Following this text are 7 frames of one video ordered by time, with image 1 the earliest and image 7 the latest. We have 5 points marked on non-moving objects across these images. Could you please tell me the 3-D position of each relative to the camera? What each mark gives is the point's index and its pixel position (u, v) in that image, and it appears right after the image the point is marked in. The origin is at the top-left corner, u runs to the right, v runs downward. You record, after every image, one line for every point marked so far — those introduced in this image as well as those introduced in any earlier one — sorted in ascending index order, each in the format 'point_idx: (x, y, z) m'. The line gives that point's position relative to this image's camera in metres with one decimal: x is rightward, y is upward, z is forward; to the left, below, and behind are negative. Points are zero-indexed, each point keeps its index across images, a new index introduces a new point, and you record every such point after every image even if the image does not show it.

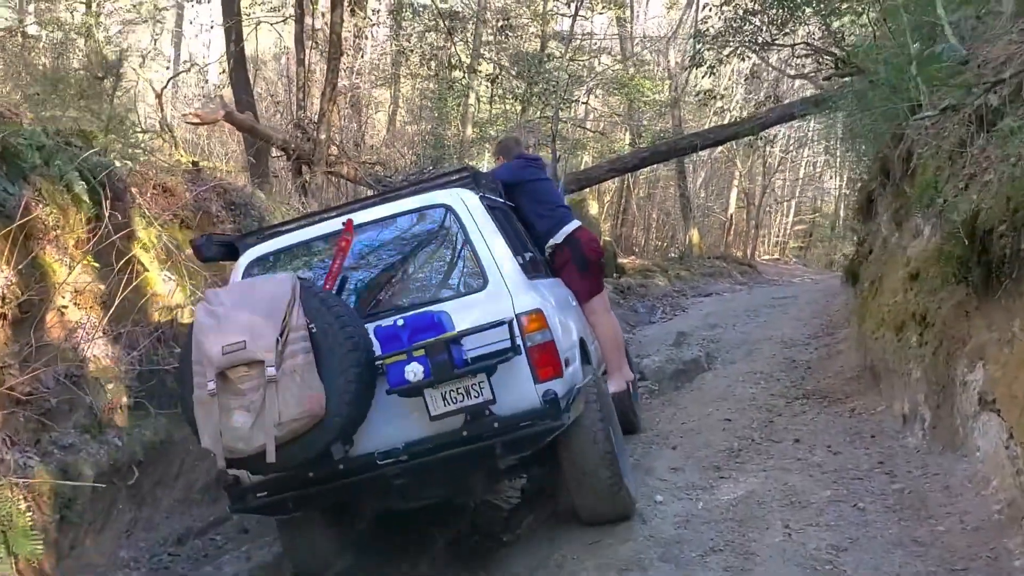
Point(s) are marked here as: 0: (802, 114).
0: (+4.6, +2.7, +13.8) m
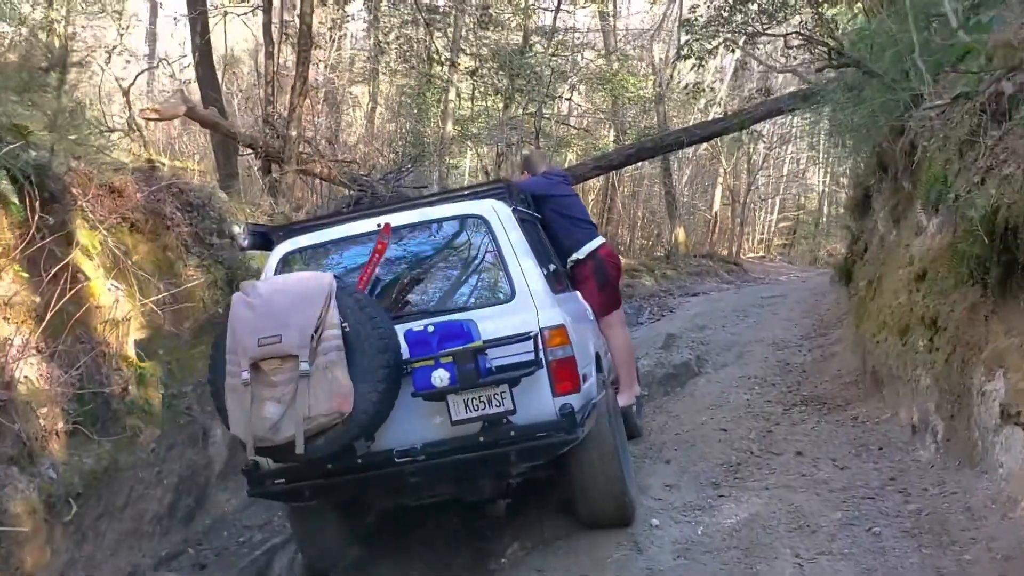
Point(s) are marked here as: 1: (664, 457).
0: (+4.3, +2.7, +13.4) m
1: (+1.1, -1.3, +6.5) m
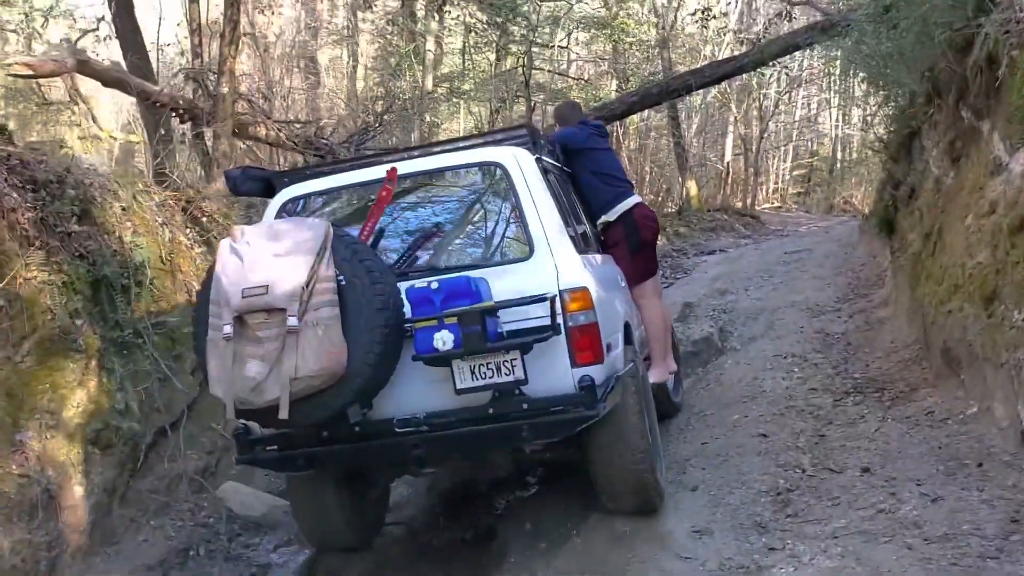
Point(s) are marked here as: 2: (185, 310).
0: (+4.1, +3.3, +11.7) m
1: (+1.0, -1.1, +5.0) m
2: (-2.1, -0.2, +5.4) m
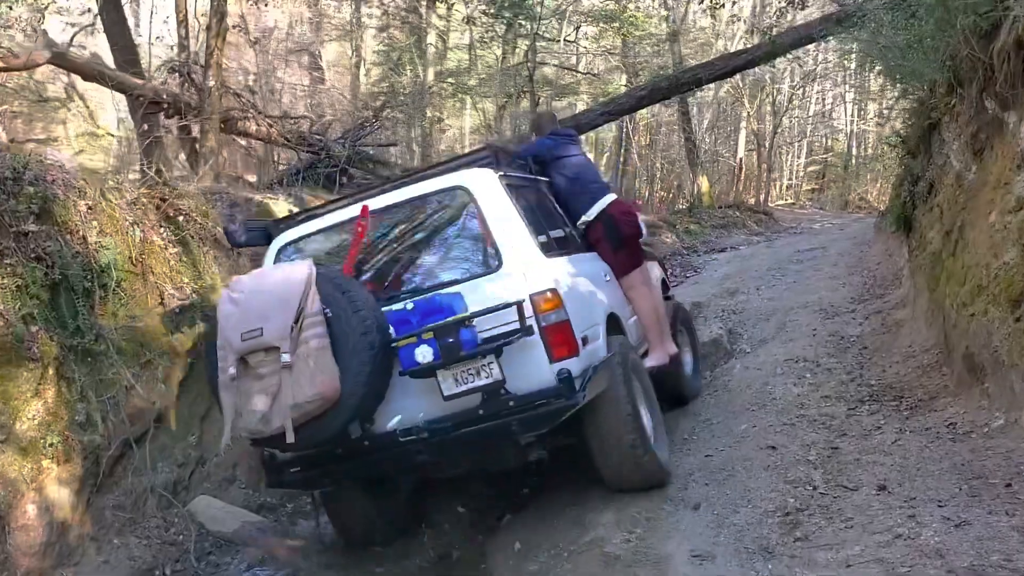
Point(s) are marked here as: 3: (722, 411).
0: (+4.1, +3.3, +11.3) m
1: (+1.0, -1.1, +4.6) m
2: (-2.1, -0.2, +5.1) m
3: (+1.6, -0.9, +6.4) m
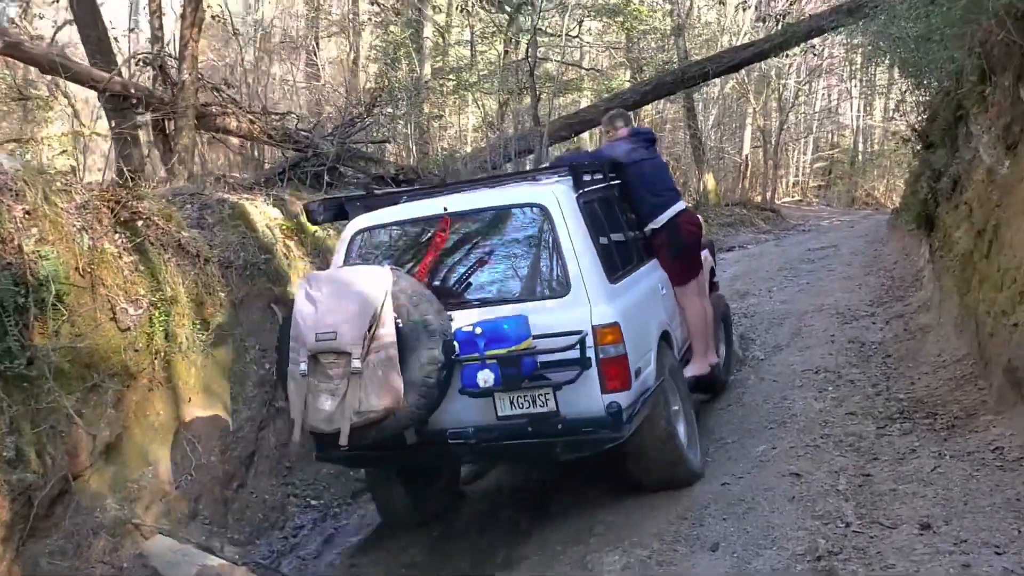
0: (+4.1, +3.3, +10.8) m
1: (+0.9, -1.2, +4.1) m
2: (-2.2, -0.2, +4.6) m
3: (+1.6, -1.0, +5.9) m
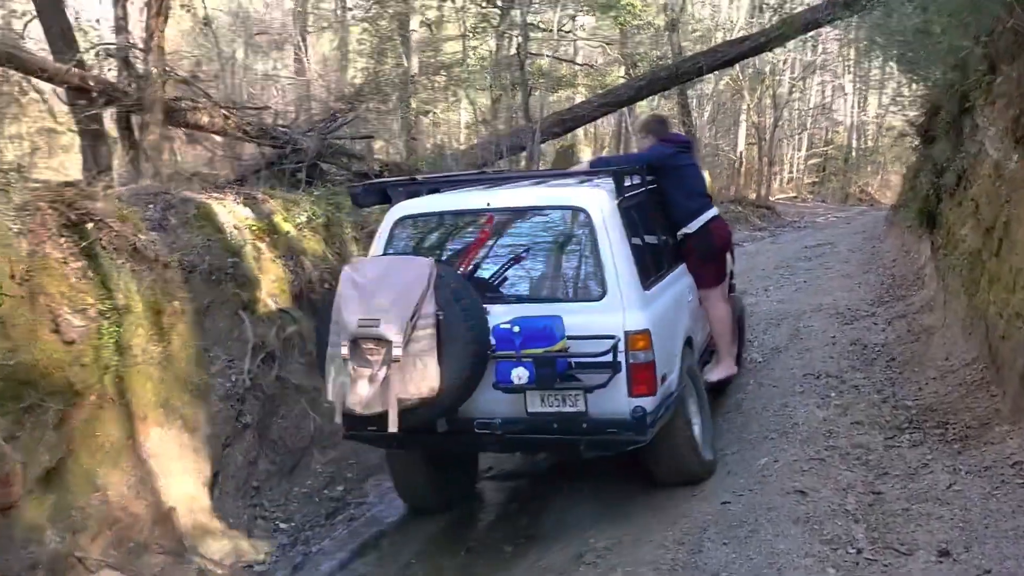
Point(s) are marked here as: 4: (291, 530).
0: (+3.9, +3.3, +10.4) m
1: (+0.9, -1.2, +3.8) m
2: (-2.3, -0.3, +4.3) m
3: (+1.5, -1.0, +5.6) m
4: (-1.3, -1.4, +5.0) m
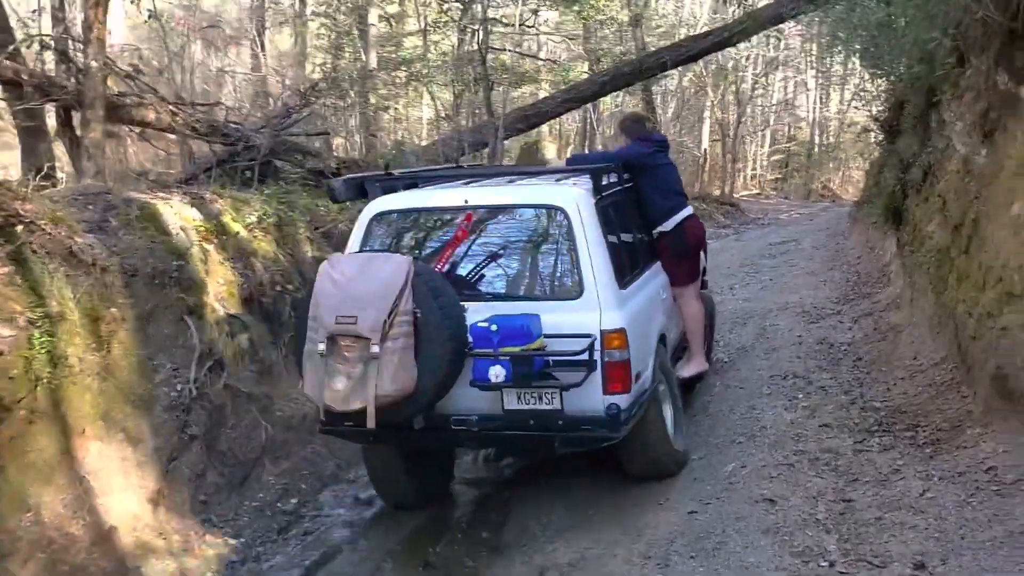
0: (+3.5, +3.4, +10.4) m
1: (+0.7, -1.2, +3.6) m
2: (-2.5, -0.3, +4.0) m
3: (+1.2, -1.0, +5.4) m
4: (-1.5, -1.4, +4.7) m
